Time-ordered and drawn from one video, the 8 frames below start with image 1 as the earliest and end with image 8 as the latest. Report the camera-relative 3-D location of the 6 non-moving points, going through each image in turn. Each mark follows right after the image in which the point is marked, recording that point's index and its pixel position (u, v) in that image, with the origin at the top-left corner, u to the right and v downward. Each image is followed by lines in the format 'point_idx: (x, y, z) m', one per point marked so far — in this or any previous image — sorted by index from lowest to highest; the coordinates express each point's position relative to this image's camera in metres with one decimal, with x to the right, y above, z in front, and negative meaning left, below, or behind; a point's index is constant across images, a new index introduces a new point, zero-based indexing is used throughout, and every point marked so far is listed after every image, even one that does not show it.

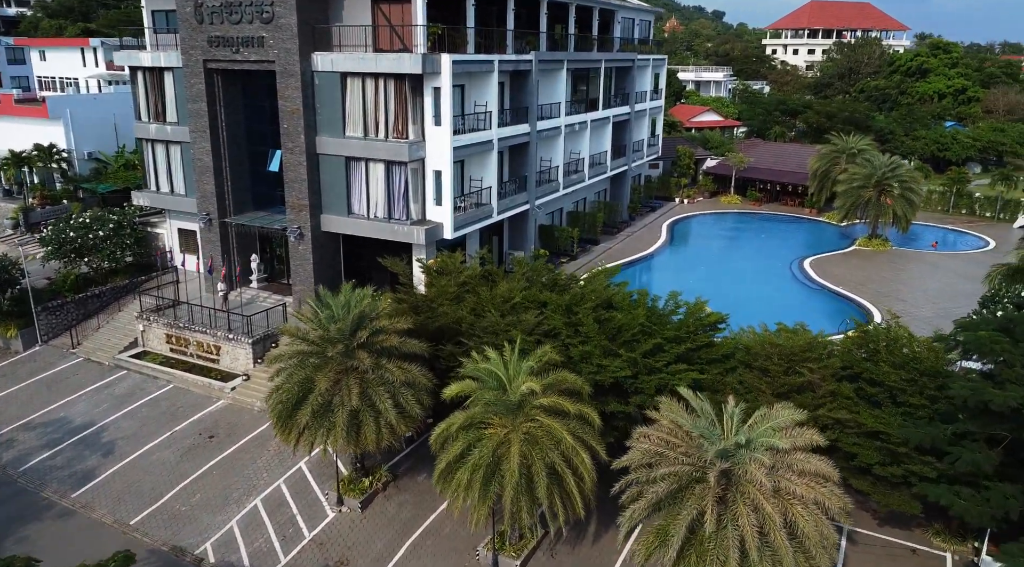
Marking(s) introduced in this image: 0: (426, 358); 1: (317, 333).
0: (-2.1, -1.9, +18.4) m
1: (-4.3, -1.1, +16.6) m
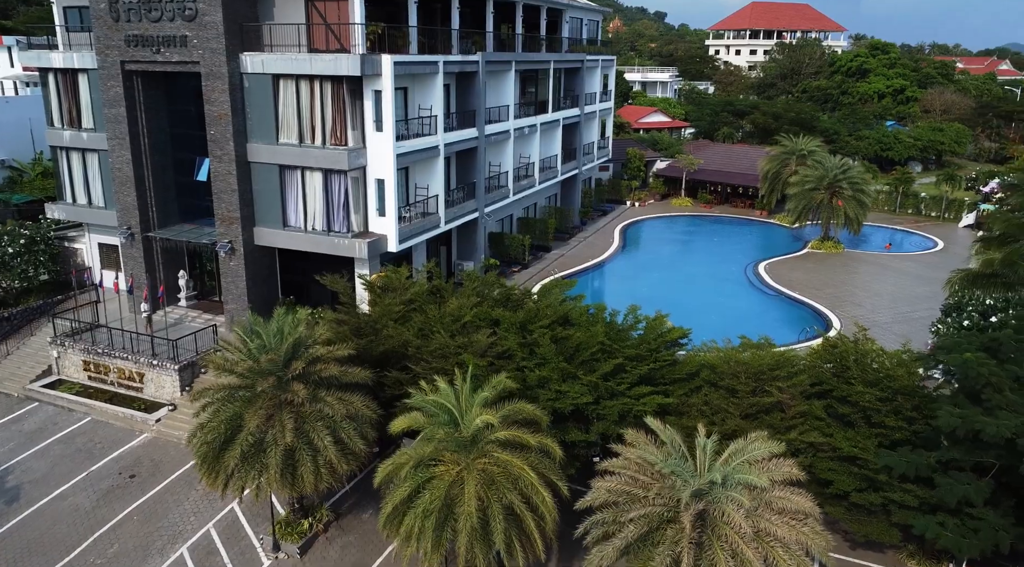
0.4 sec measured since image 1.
0: (-3.2, -2.3, +16.9) m
1: (-5.3, -1.6, +15.0) m
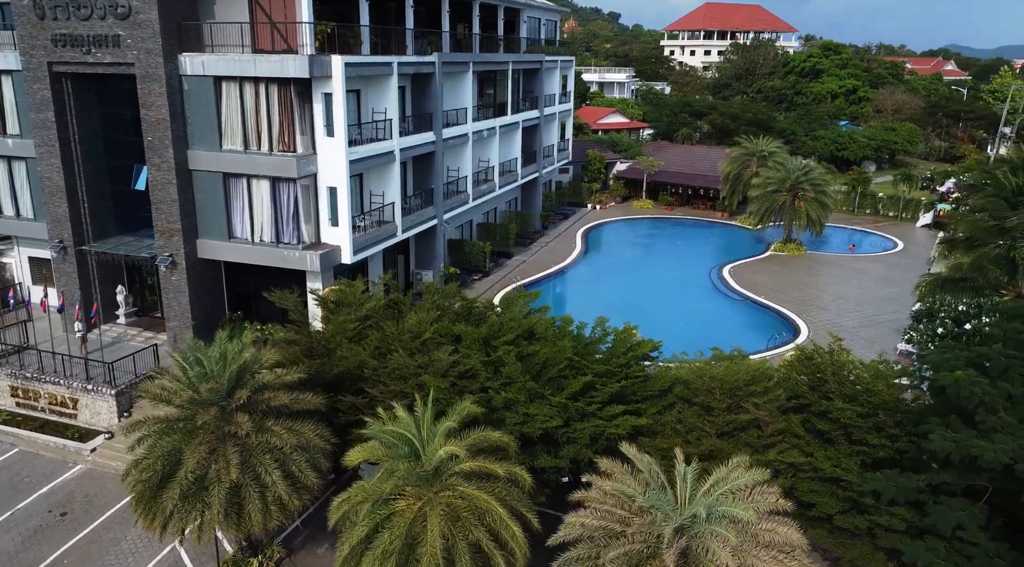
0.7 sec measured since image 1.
0: (-4.0, -2.7, +15.7) m
1: (-6.0, -2.0, +13.7) m
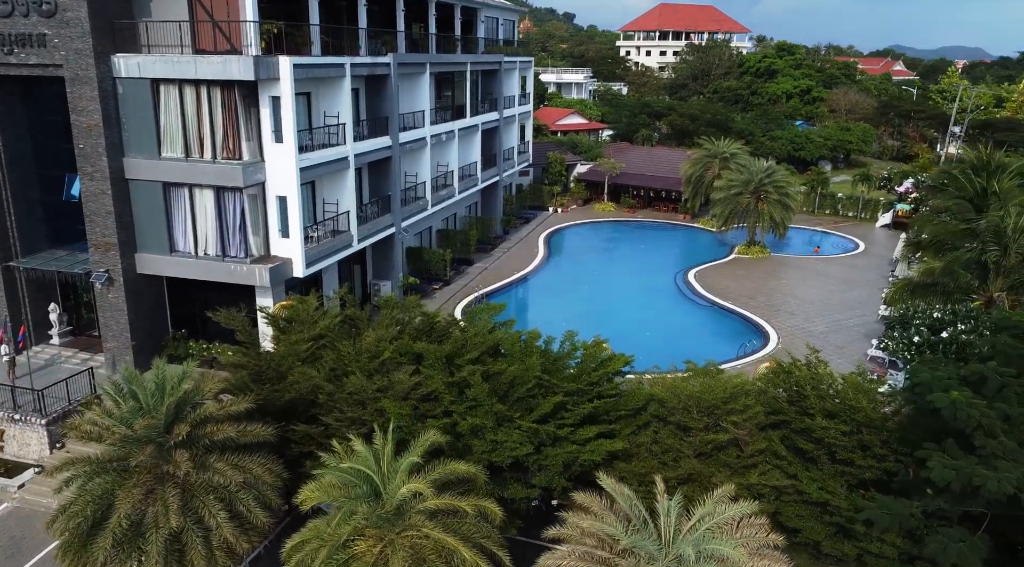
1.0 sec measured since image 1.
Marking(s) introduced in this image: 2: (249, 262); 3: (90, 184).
0: (-4.6, -3.1, +14.5) m
1: (-6.5, -2.4, +12.4) m
2: (-7.0, +0.6, +19.9) m
3: (-11.0, +2.6, +19.5) m
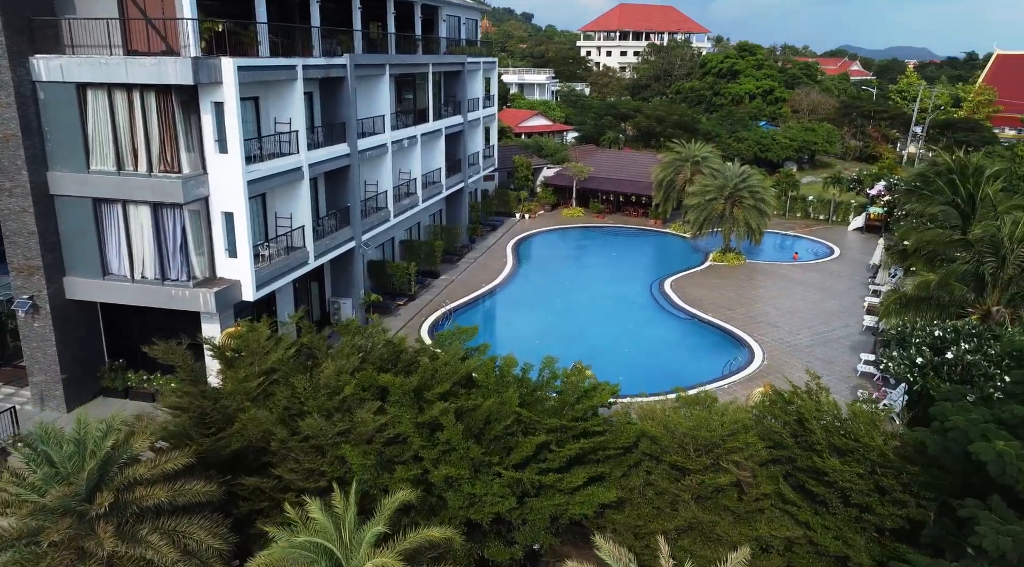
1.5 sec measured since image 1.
0: (-5.0, -3.7, +12.7) m
1: (-6.8, -3.1, +10.5) m
2: (-7.7, 0.0, +18.0) m
3: (-11.7, +1.9, +17.4) m
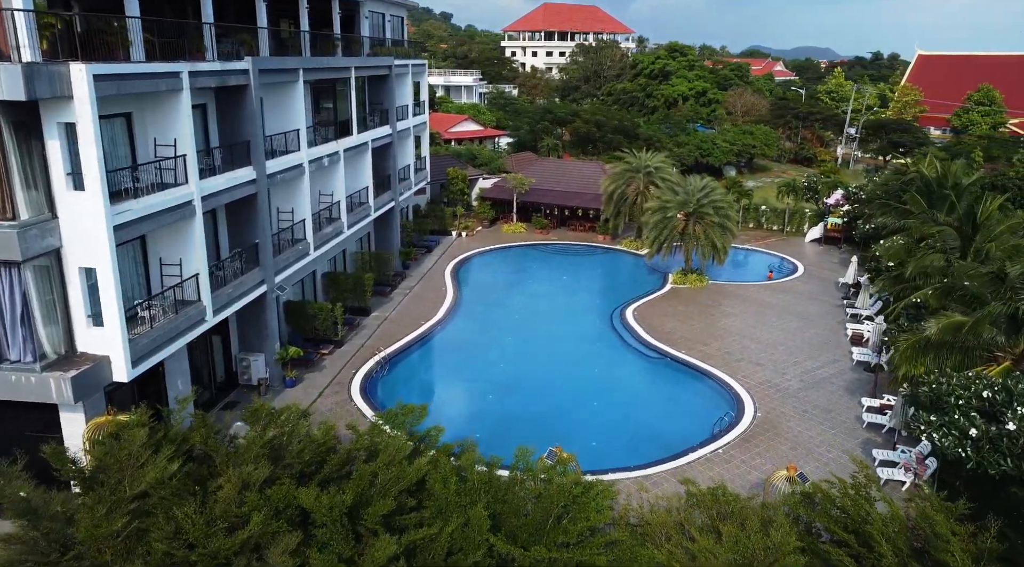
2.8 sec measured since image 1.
0: (-5.2, -5.0, +8.5) m
1: (-6.8, -4.5, +6.2) m
2: (-8.5, -1.5, +13.5) m
3: (-12.5, +0.3, +12.5) m
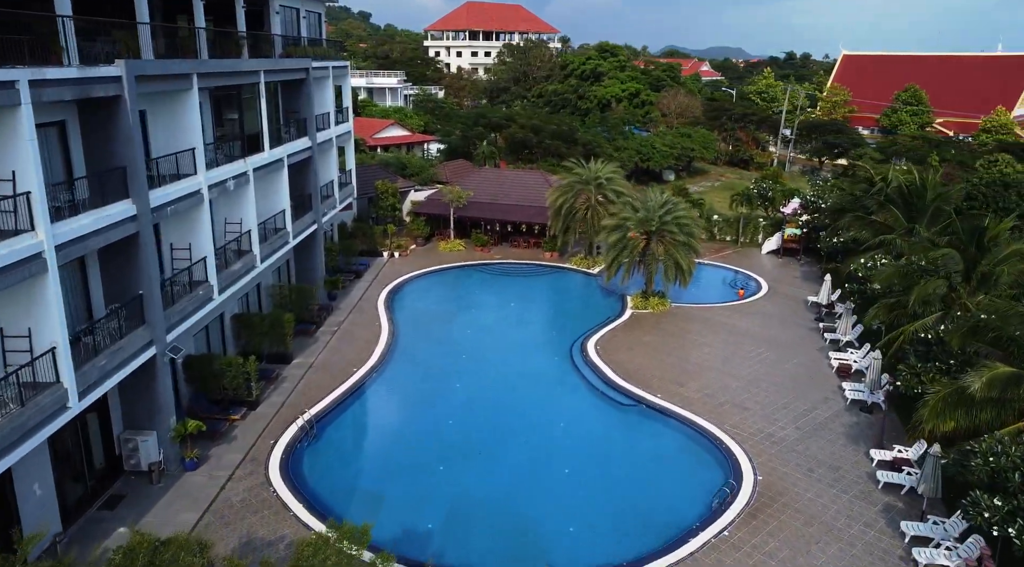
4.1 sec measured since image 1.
0: (-5.0, -6.3, +4.7) m
1: (-6.3, -5.7, +2.2) m
2: (-8.8, -2.8, +9.3) m
3: (-12.8, -1.1, +8.0) m
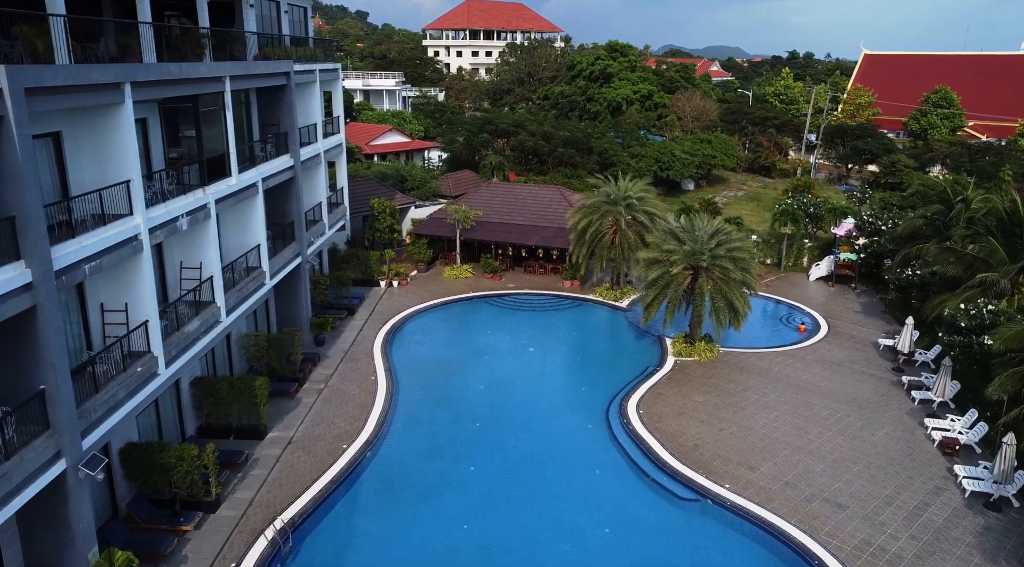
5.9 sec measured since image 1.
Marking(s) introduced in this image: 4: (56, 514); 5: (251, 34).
0: (-4.3, -7.6, +0.5) m
1: (-5.7, -7.1, -2.0) m
2: (-8.1, -4.2, +5.1) m
3: (-12.1, -2.5, +3.7) m
4: (-7.1, -3.5, +11.6) m
5: (-6.9, +6.6, +19.6) m
